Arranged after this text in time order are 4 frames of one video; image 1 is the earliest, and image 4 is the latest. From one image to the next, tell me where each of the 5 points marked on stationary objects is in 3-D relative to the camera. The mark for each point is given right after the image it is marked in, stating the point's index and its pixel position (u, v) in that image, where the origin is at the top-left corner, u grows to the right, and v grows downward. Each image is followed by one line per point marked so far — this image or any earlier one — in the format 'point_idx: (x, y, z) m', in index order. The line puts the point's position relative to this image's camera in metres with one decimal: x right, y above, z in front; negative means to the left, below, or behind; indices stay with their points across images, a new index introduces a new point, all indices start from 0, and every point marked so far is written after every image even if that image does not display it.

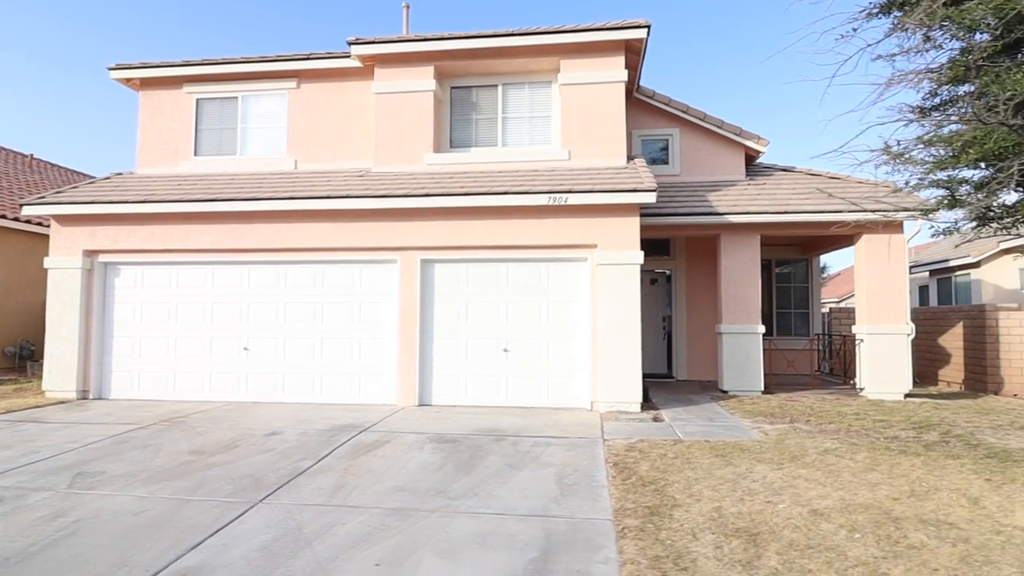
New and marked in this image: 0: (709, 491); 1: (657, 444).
0: (+1.7, -1.8, +5.0) m
1: (+1.7, -1.8, +6.6) m
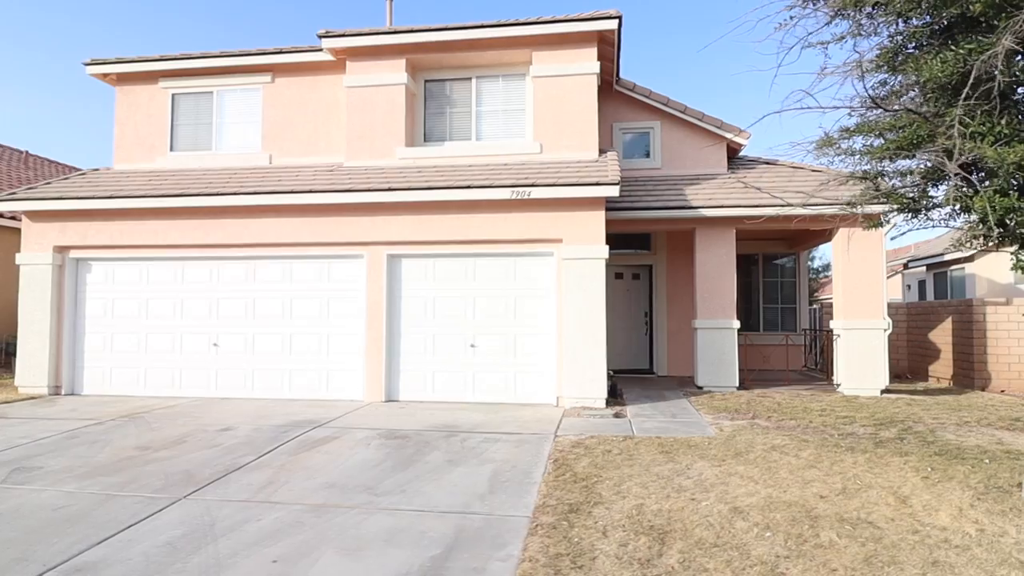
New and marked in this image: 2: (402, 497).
0: (+1.1, -1.7, +5.0) m
1: (+1.1, -1.7, +6.5) m
2: (-1.0, -1.8, +5.0) m
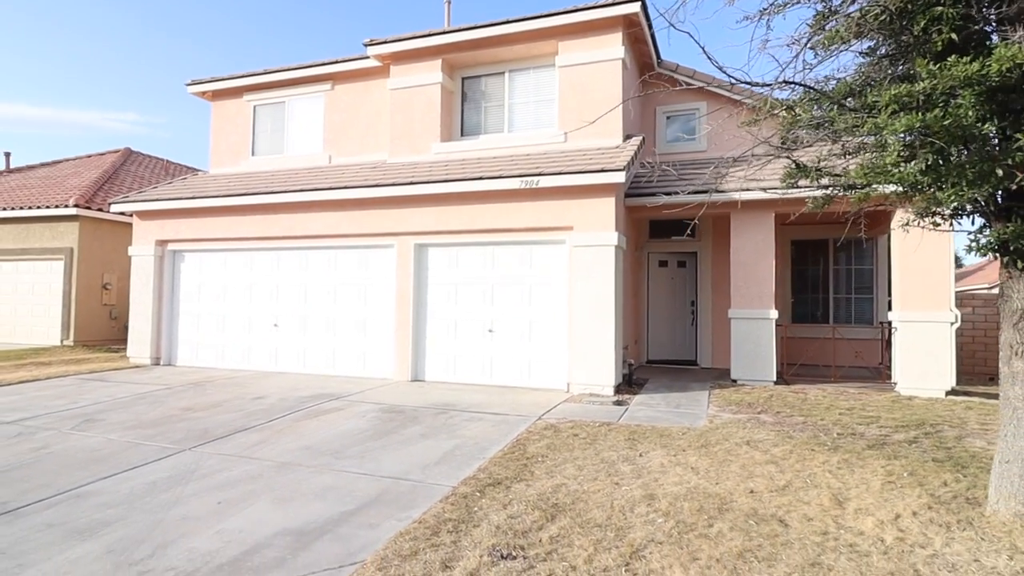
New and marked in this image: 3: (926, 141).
0: (+0.5, -1.6, +5.0) m
1: (+0.8, -1.6, +6.5) m
2: (-1.5, -1.7, +5.4) m
3: (+2.5, +0.9, +3.5) m
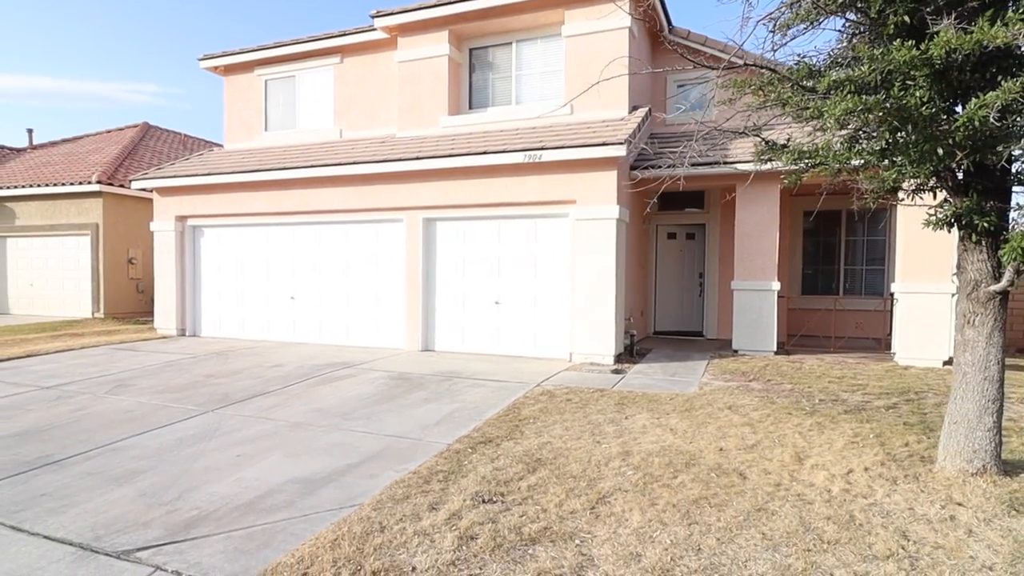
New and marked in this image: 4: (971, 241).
0: (+0.5, -1.4, +5.4) m
1: (+0.8, -1.2, +6.9) m
2: (-1.5, -1.4, +5.9) m
3: (+2.3, +1.1, +3.7) m
4: (+3.3, +0.3, +4.1) m
